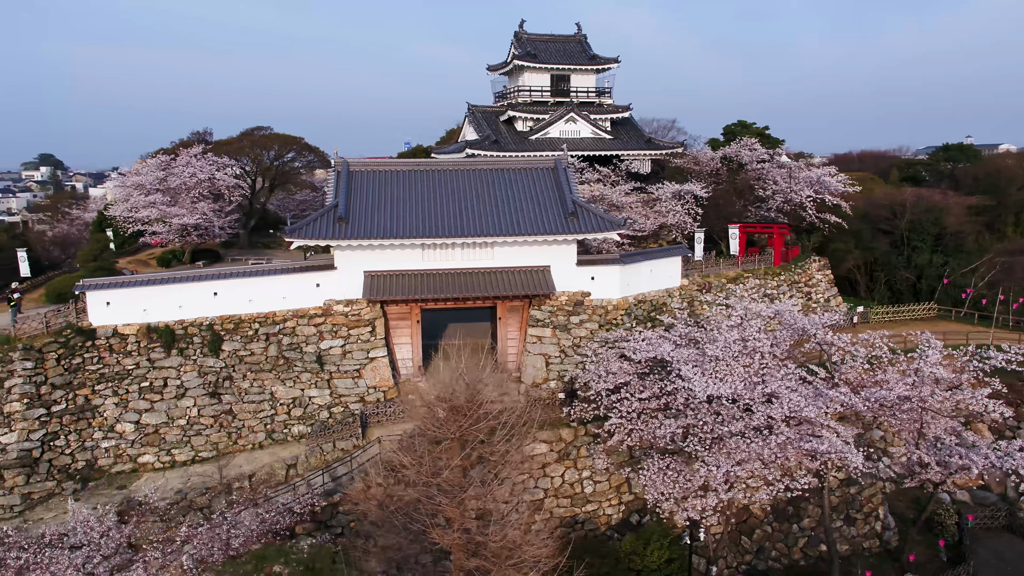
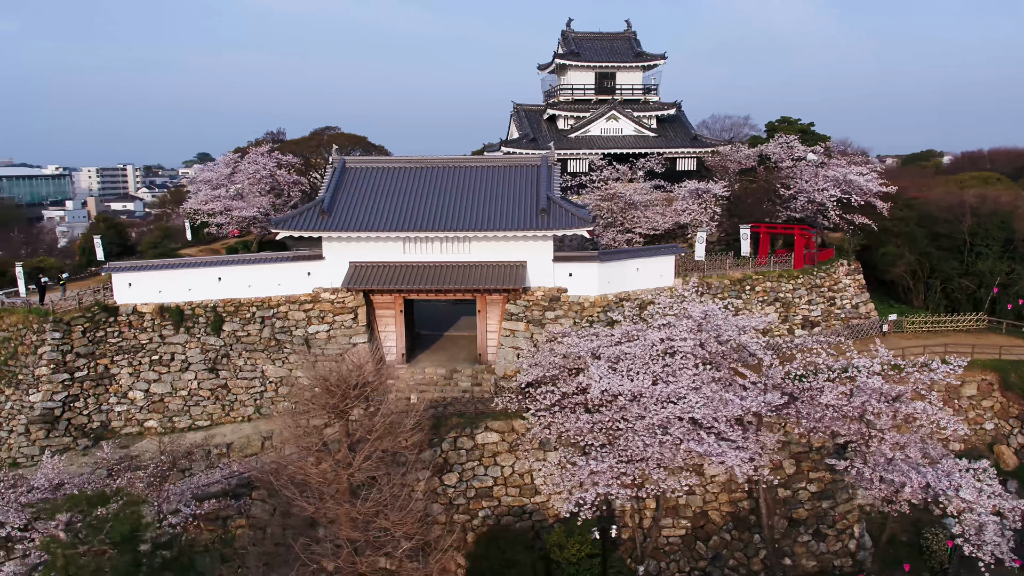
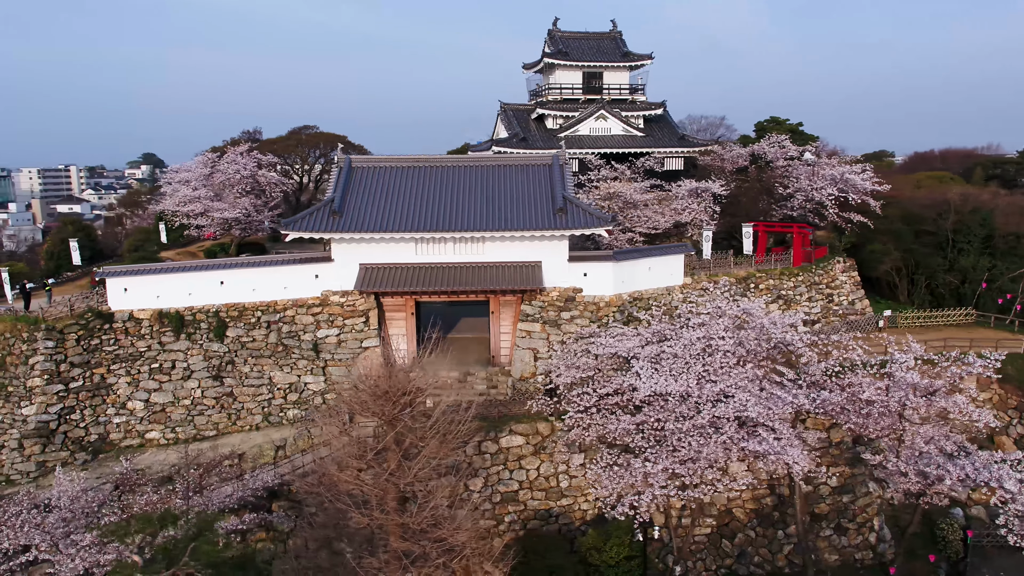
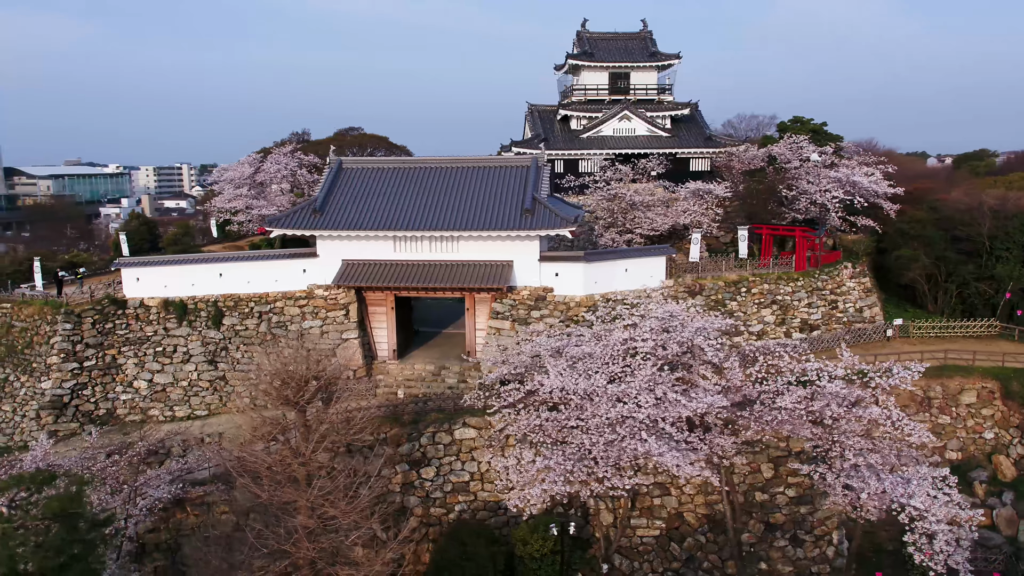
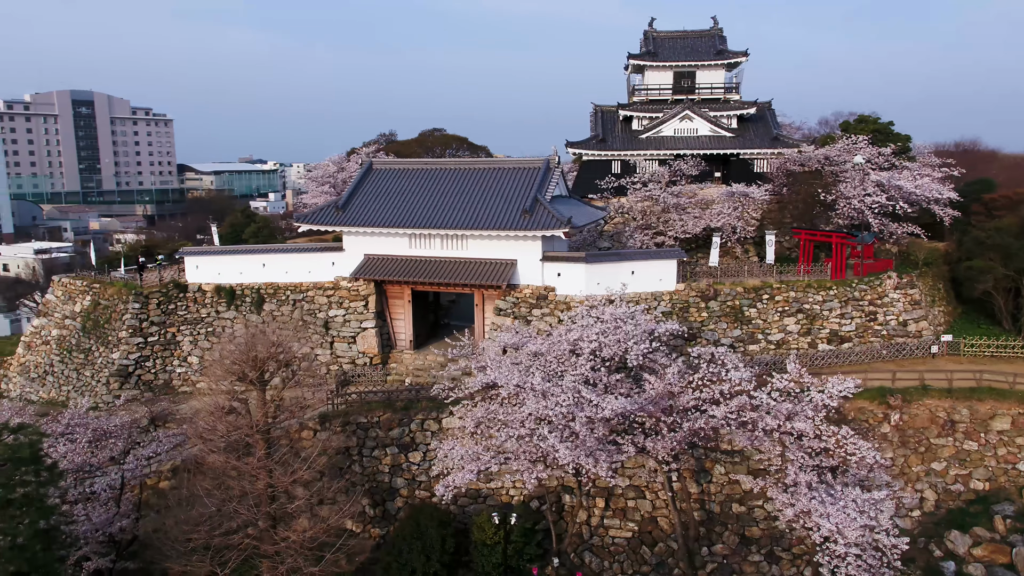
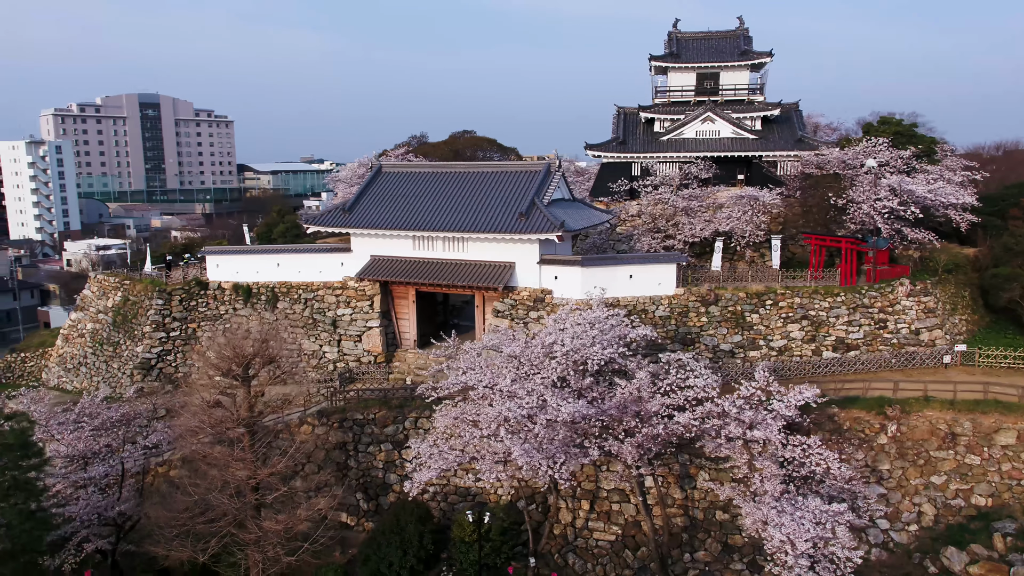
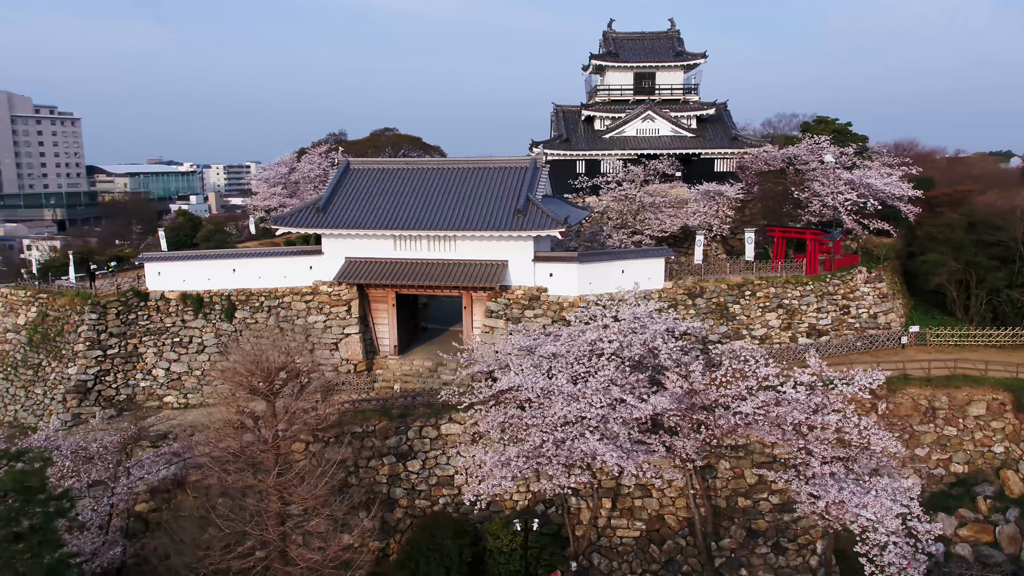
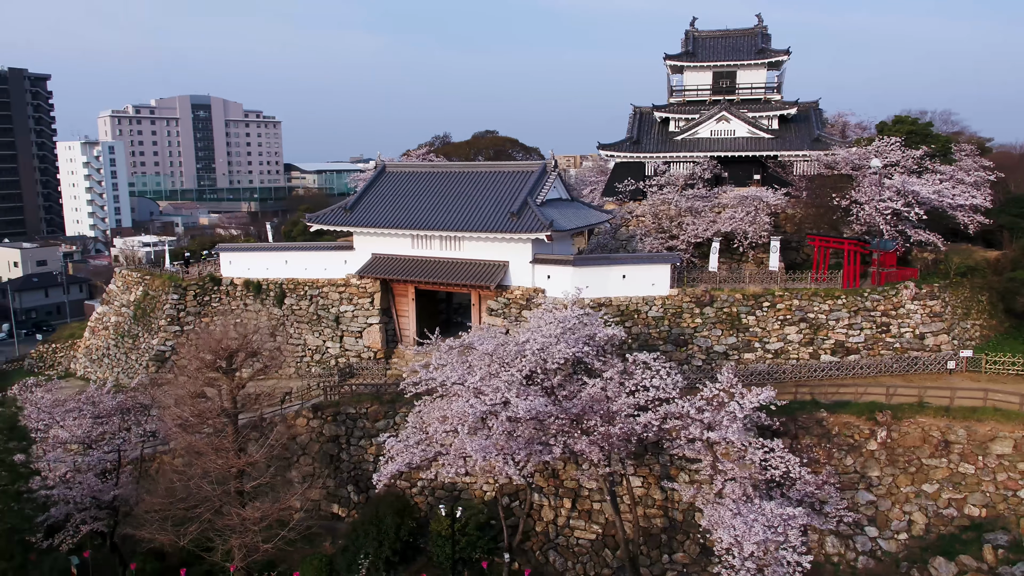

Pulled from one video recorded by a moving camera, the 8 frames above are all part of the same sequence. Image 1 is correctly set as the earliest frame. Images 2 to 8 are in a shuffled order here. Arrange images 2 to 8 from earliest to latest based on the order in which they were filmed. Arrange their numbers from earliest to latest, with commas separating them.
3, 2, 4, 7, 5, 6, 8
